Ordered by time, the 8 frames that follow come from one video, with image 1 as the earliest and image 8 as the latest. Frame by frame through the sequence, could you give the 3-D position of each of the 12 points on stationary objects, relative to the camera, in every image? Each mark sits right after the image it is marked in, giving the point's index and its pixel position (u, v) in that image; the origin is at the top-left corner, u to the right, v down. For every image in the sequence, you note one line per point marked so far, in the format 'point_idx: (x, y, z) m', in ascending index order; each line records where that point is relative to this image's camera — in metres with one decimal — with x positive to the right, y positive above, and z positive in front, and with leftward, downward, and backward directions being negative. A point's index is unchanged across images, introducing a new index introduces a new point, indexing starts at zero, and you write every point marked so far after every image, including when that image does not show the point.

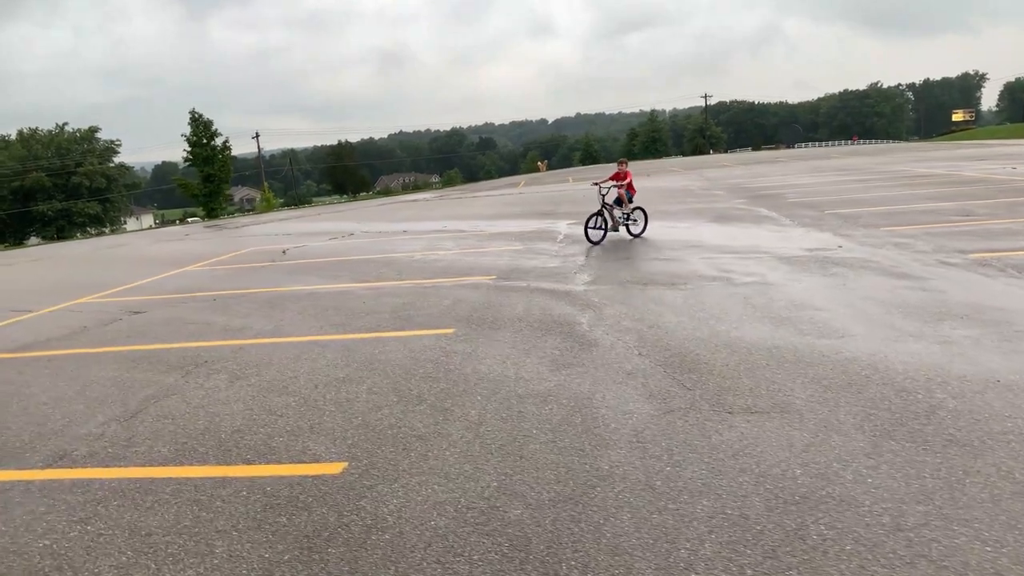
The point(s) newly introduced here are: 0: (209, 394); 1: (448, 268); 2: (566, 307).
0: (-2.2, -0.8, +5.3) m
1: (-0.9, +0.3, +10.9) m
2: (+0.5, -0.2, +7.4) m
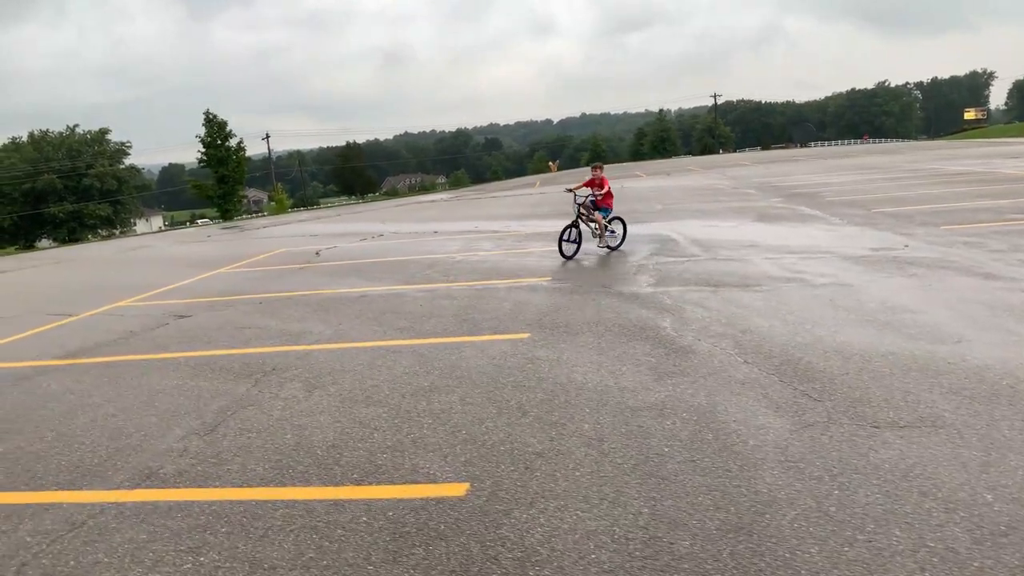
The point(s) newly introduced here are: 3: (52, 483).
0: (-1.5, -0.8, +5.0) m
1: (-0.2, +0.3, +10.6) m
2: (+1.2, -0.2, +7.0) m
3: (-2.5, -1.0, +4.0) m
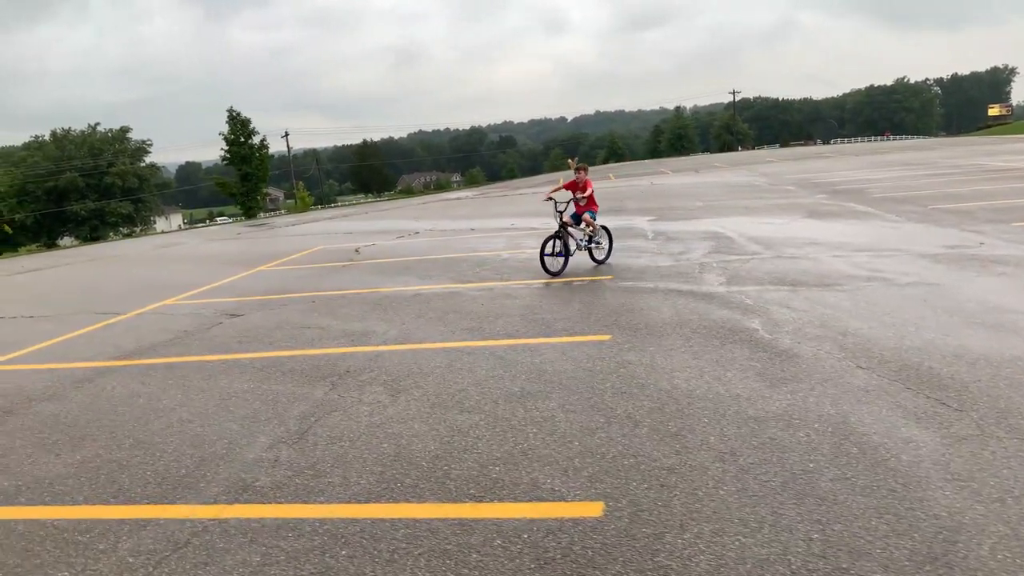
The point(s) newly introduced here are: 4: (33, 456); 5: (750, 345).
0: (-0.9, -0.8, +4.7) m
1: (+0.5, +0.3, +10.3) m
2: (+1.9, -0.2, +6.7) m
3: (-1.8, -1.0, +3.7) m
4: (-2.8, -1.0, +4.4) m
5: (+1.8, -0.4, +5.5) m
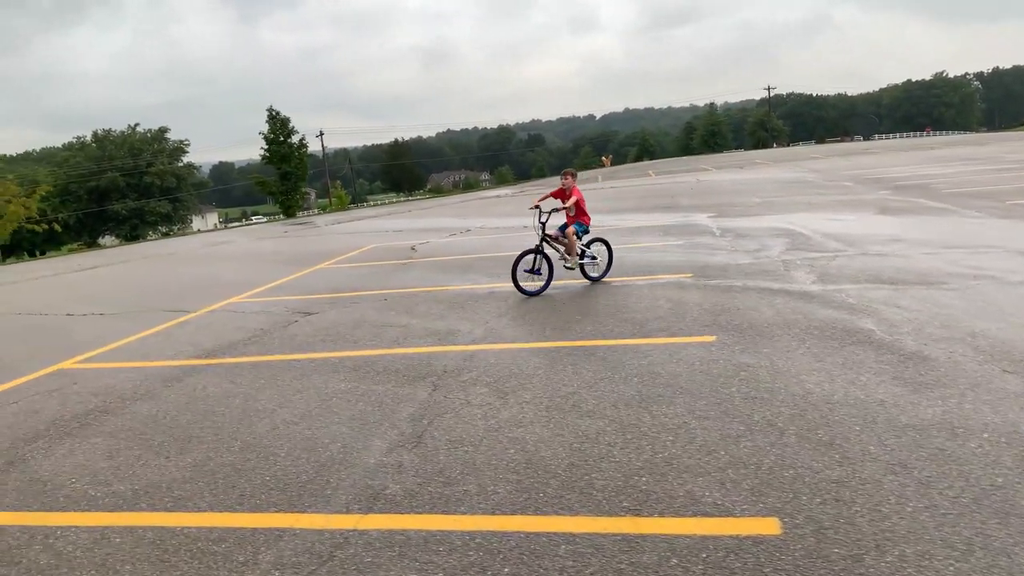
0: (-0.1, -0.8, +4.5) m
1: (+1.4, +0.3, +10.0) m
2: (+2.7, -0.2, +6.4) m
3: (-1.2, -1.0, +3.6) m
4: (-2.1, -1.0, +4.3) m
5: (+2.5, -0.4, +5.2) m
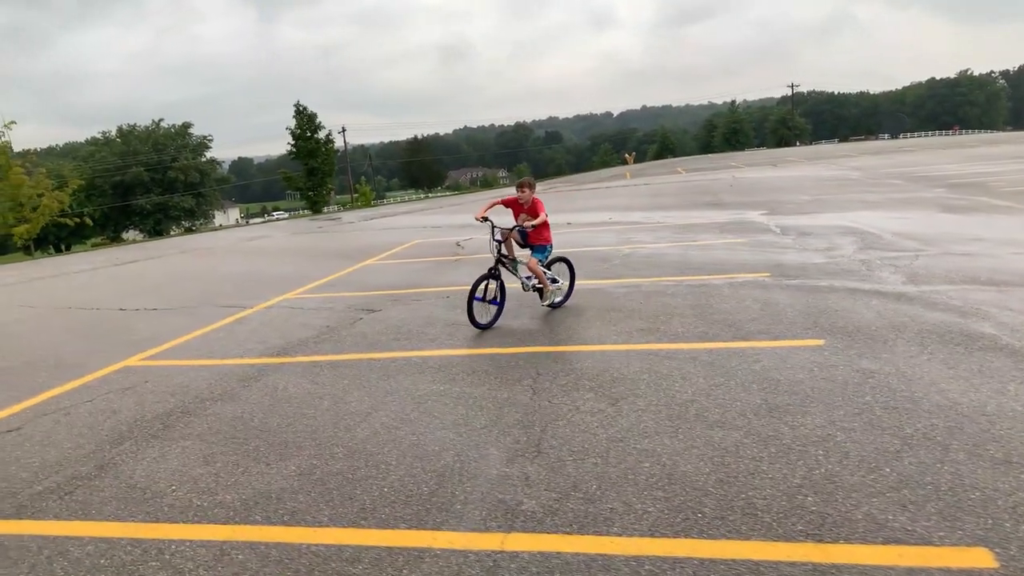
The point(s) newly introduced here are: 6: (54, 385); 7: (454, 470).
0: (+0.5, -0.8, +4.2) m
1: (+2.2, +0.3, +9.6) m
2: (+3.4, -0.2, +6.0) m
3: (-0.5, -1.0, +3.3) m
4: (-1.5, -1.0, +4.0) m
5: (+3.2, -0.4, +4.8) m
6: (-3.8, -0.8, +6.2) m
7: (-0.3, -0.9, +3.8) m
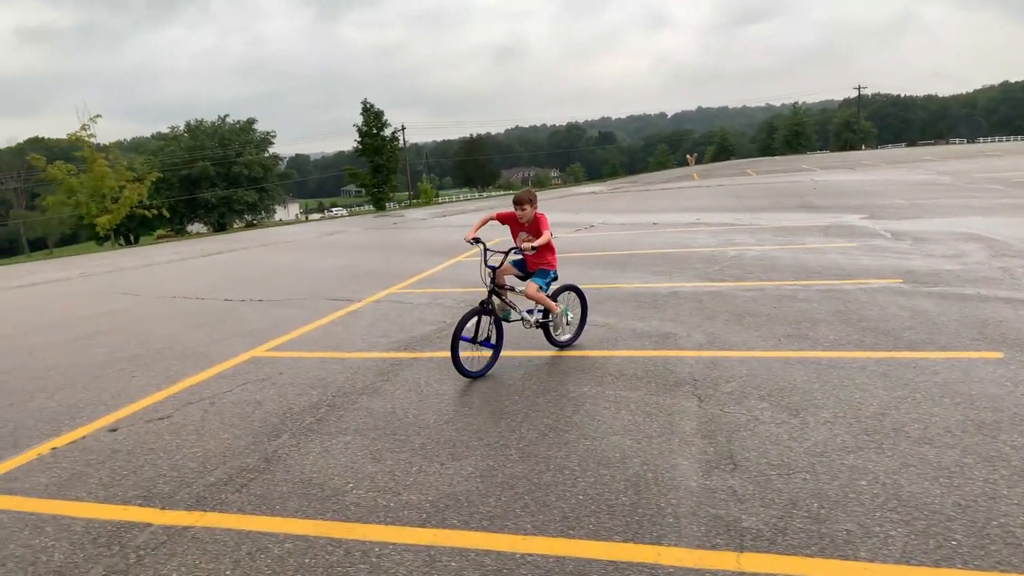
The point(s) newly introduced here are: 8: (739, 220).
0: (+1.5, -0.8, +3.9) m
1: (+3.6, +0.3, +9.3) m
2: (+4.5, -0.3, +5.6) m
3: (+0.4, -1.0, +3.1) m
4: (-0.5, -0.9, +3.9) m
5: (+4.2, -0.5, +4.4) m
6: (-2.7, -0.7, +6.2) m
7: (+0.6, -0.9, +3.5) m
8: (+4.6, +1.4, +15.0) m
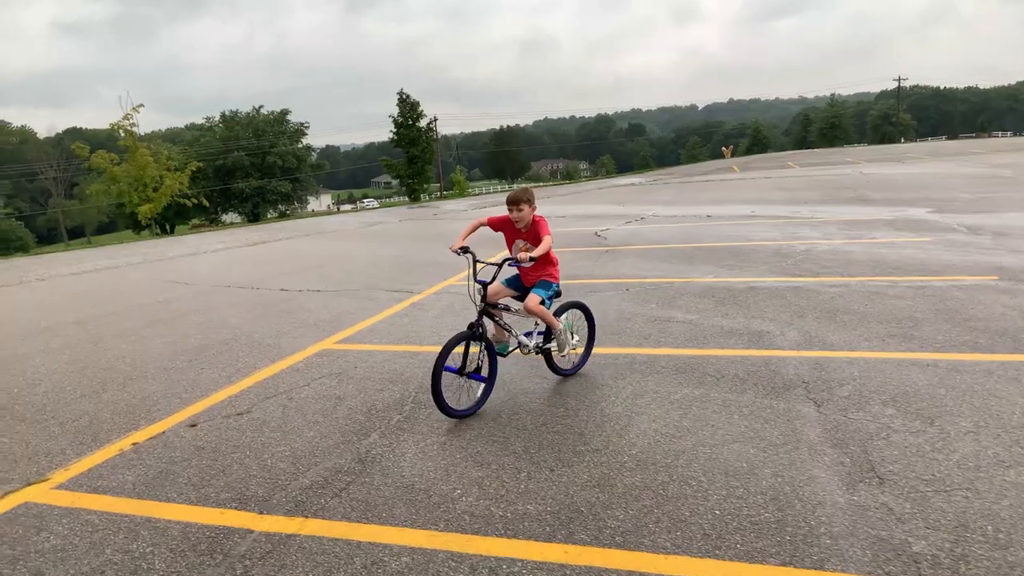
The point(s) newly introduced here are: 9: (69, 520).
0: (+2.0, -0.8, +3.6) m
1: (+4.3, +0.3, +8.8) m
2: (+5.1, -0.3, +5.1) m
3: (+0.9, -1.0, +2.8) m
4: (+0.1, -0.9, +3.6) m
5: (+4.8, -0.5, +4.0) m
6: (-2.0, -0.6, +6.0) m
7: (+1.2, -0.9, +3.2) m
8: (+5.5, +1.5, +14.6) m
9: (-2.0, -1.1, +3.4) m
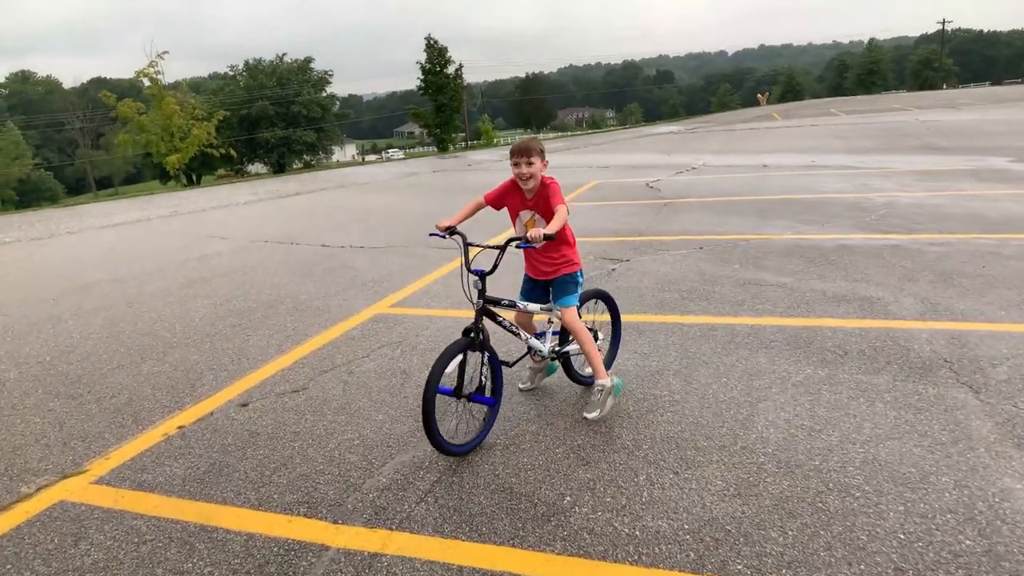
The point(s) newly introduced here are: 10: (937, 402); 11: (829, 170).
0: (+2.5, -0.6, +2.9) m
1: (+5.0, +0.8, +8.0) m
2: (+5.6, -0.1, +4.3) m
3: (+1.4, -0.9, +2.2) m
4: (+0.5, -0.7, +3.1) m
5: (+5.2, -0.4, +3.2) m
6: (-1.5, -0.3, +5.5) m
7: (+1.6, -0.8, +2.6) m
8: (+6.4, +2.3, +13.6) m
9: (-1.6, -0.9, +2.9) m
10: (+2.0, -0.5, +3.5) m
11: (+5.4, +2.0, +12.8) m
